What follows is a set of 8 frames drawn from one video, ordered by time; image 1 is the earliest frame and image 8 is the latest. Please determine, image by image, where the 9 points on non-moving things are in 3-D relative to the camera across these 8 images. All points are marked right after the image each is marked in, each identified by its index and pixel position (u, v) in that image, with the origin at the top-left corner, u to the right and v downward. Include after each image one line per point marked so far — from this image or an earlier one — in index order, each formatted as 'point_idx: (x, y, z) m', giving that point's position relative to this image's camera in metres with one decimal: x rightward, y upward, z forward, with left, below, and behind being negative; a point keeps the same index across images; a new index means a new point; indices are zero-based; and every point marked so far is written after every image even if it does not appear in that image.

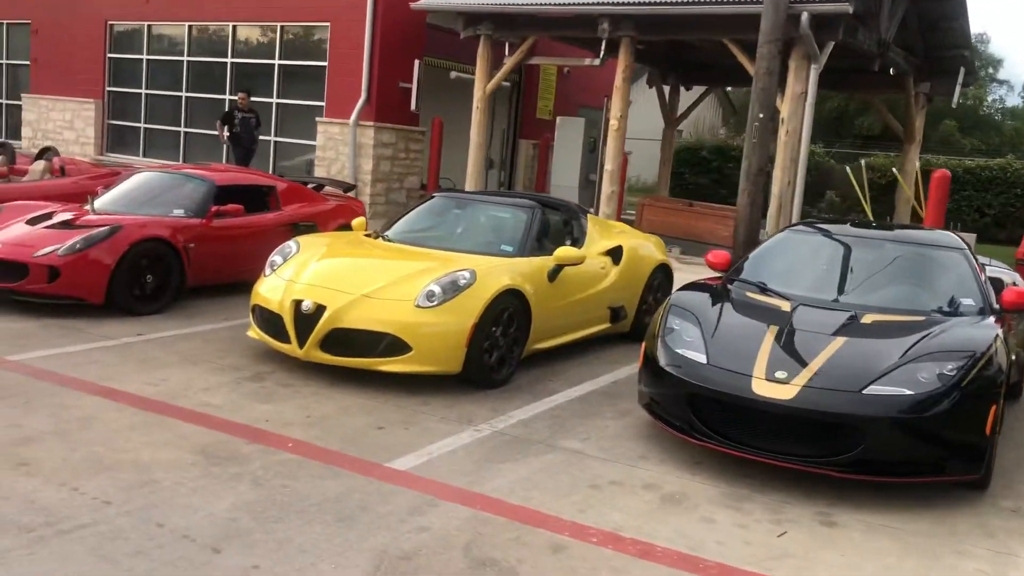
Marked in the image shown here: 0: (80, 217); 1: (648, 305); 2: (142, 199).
0: (-3.4, +0.6, +7.3) m
1: (+1.1, -0.1, +7.4) m
2: (-3.2, +0.8, +7.9) m
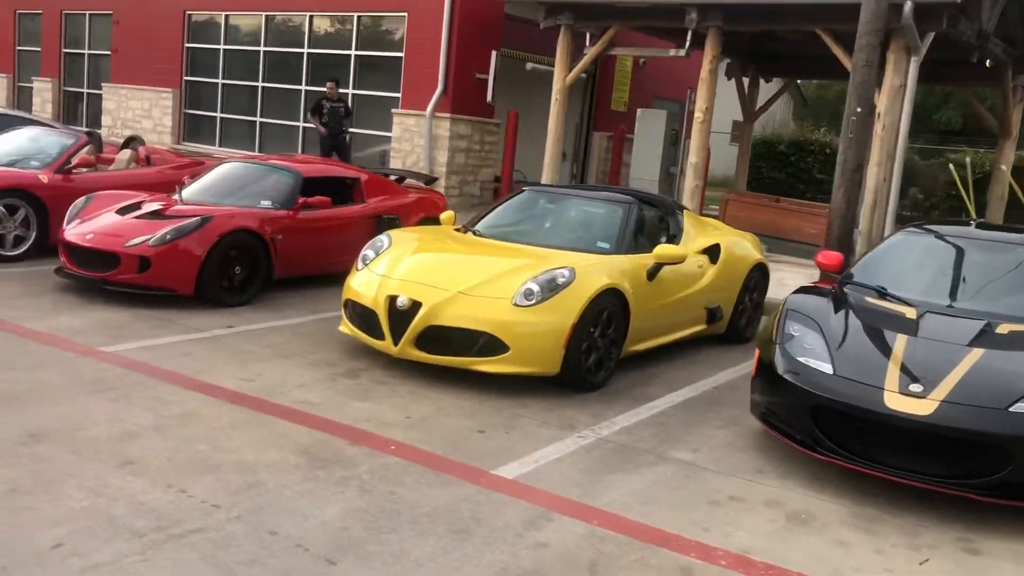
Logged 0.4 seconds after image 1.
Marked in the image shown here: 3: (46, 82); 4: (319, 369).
0: (-2.7, +0.6, +7.3) m
1: (+1.8, -0.1, +7.1) m
2: (-2.4, +0.8, +7.9) m
3: (-9.9, +4.4, +19.6) m
4: (-1.1, -0.5, +5.4) m
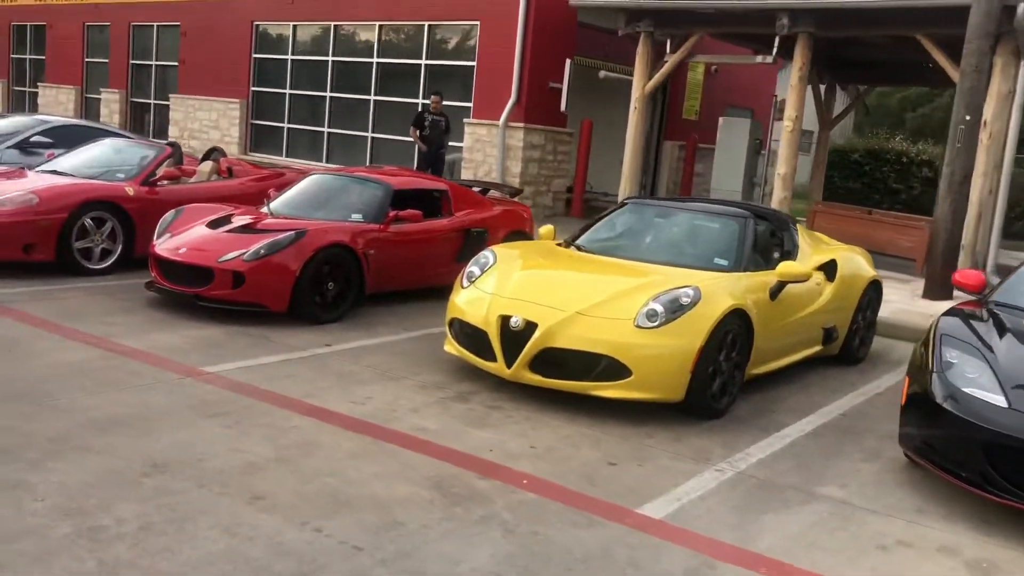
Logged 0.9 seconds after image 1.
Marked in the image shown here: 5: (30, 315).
0: (-1.9, +0.5, +7.1) m
1: (+2.5, -0.3, +6.7) m
2: (-1.6, +0.7, +7.7) m
3: (-8.6, +4.2, +19.8) m
4: (-0.5, -0.6, +5.2) m
5: (-3.3, -0.2, +6.3) m
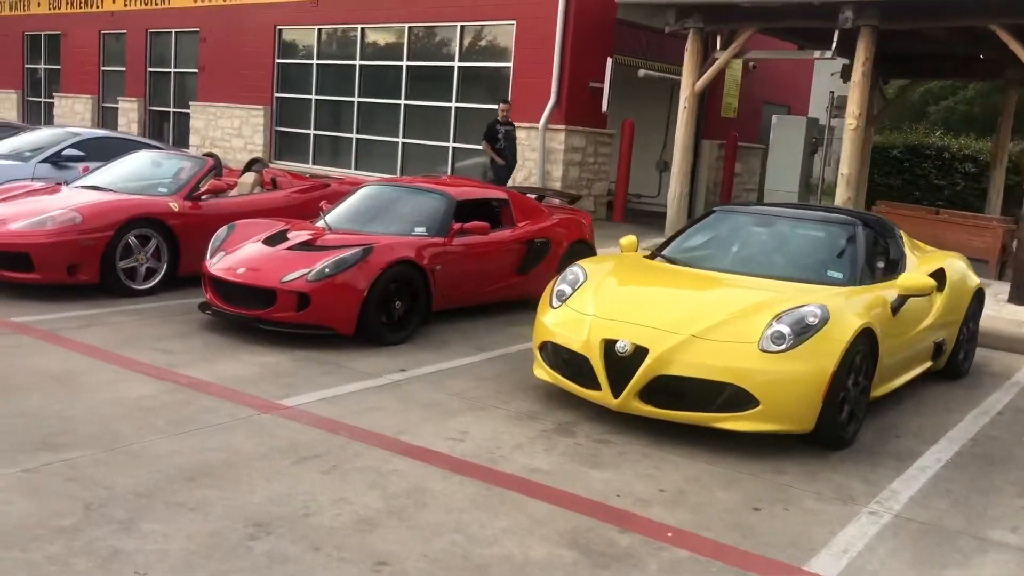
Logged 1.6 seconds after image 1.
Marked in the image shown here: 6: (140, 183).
0: (-1.4, +0.4, +6.7) m
1: (+3.1, -0.3, +6.3) m
2: (-1.1, +0.6, +7.3) m
3: (-8.0, +3.9, +19.5) m
4: (+0.1, -0.7, +4.7) m
5: (-2.7, -0.3, +5.8) m
6: (-3.4, +1.0, +8.5) m
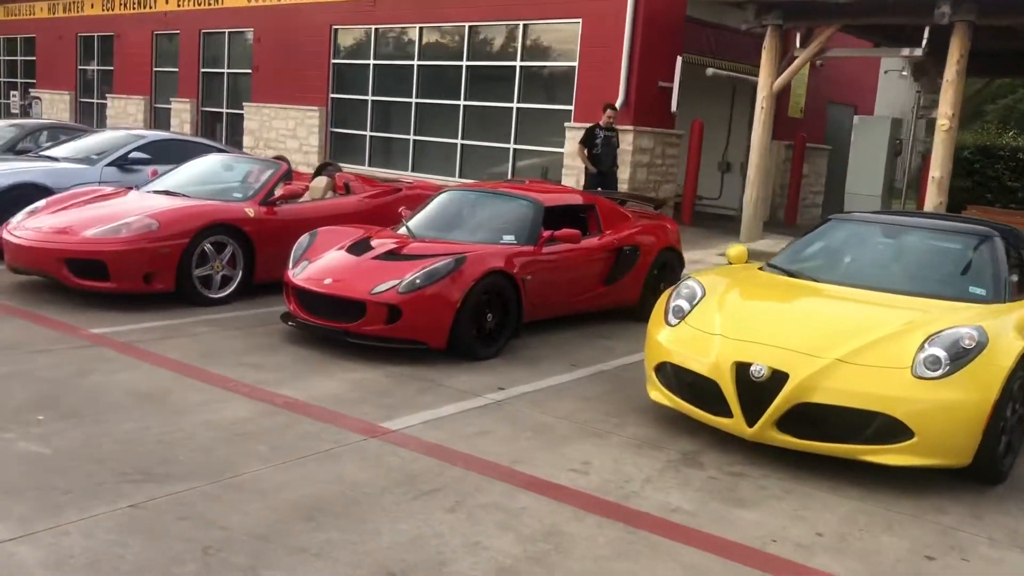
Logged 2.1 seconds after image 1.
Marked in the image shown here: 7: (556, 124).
0: (-0.7, +0.3, +6.4) m
1: (+3.7, -0.4, +5.8) m
2: (-0.4, +0.5, +7.0) m
3: (-6.9, +3.9, +19.4) m
4: (+0.7, -0.8, +4.4) m
5: (-2.1, -0.4, +5.6) m
6: (-2.7, +0.9, +8.3) m
7: (+0.6, +2.3, +13.2) m
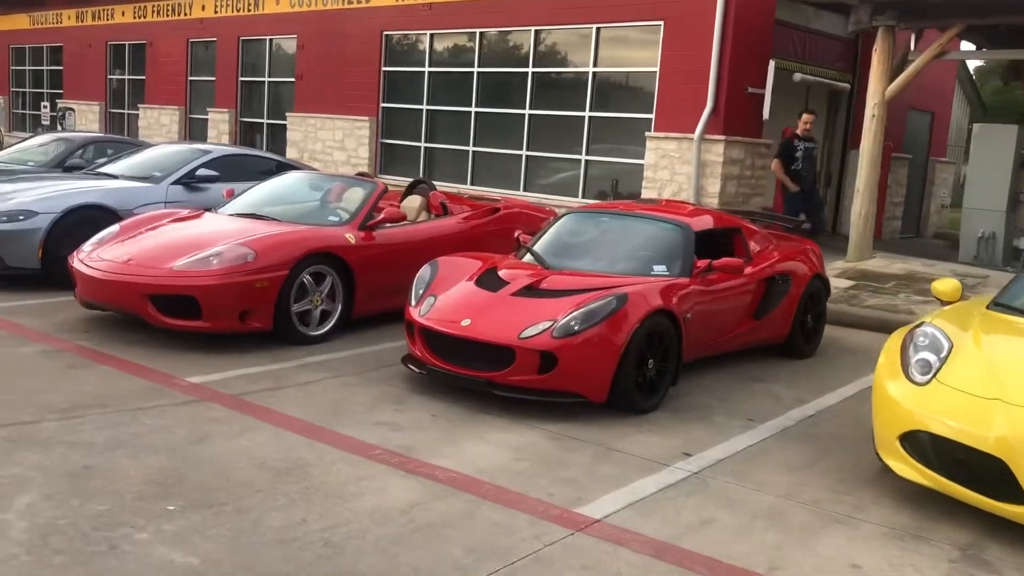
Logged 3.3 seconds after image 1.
0: (+0.2, +0.1, +5.6) m
1: (+4.6, -0.7, +5.0) m
2: (+0.5, +0.3, +6.1) m
3: (-5.9, +3.6, +18.7) m
4: (+1.6, -1.0, +3.5) m
5: (-1.2, -0.7, +4.8) m
6: (-1.7, +0.6, +7.5) m
7: (+1.6, +2.1, +12.4) m
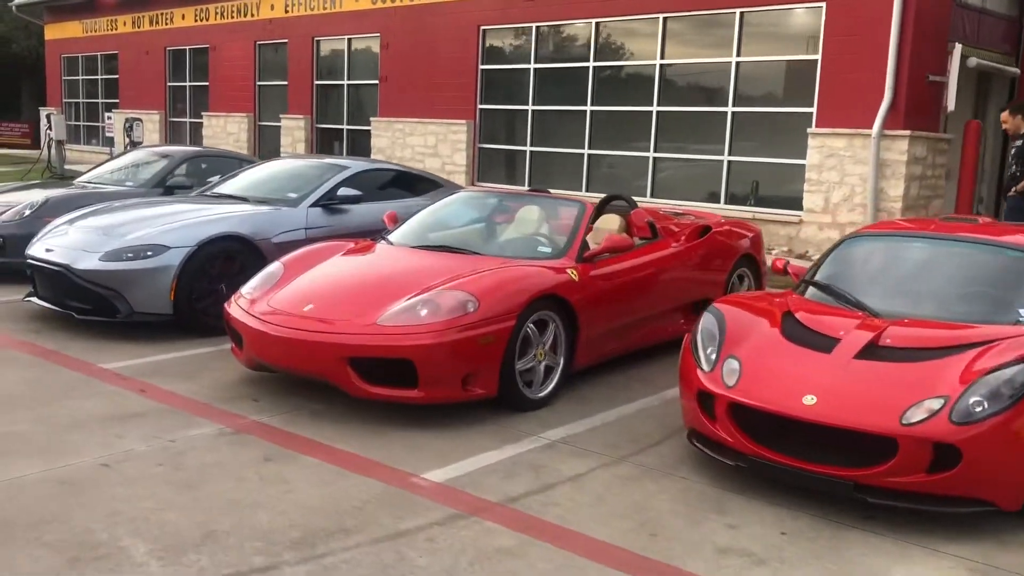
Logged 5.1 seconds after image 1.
0: (+1.7, -0.2, +4.2) m
1: (+6.1, -0.8, +3.5) m
2: (+2.0, 0.0, +4.8) m
3: (-4.1, +3.2, +17.5) m
4: (+3.0, -1.2, +2.2) m
5: (+0.3, -0.9, +3.5) m
6: (-0.2, +0.4, +6.2) m
7: (+3.2, +1.9, +11.0) m
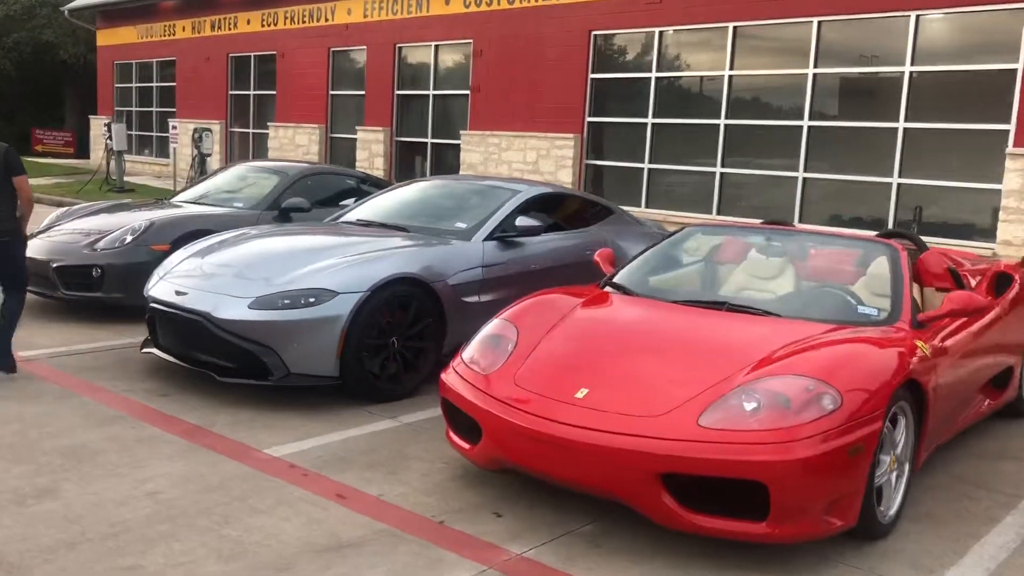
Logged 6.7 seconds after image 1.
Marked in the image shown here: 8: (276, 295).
0: (+3.0, -0.5, +2.8) m
1: (+7.4, -1.2, +2.0) m
2: (+3.4, -0.3, +3.4) m
3: (-2.4, +2.8, +16.2) m
4: (+4.3, -1.6, +0.7) m
5: (+1.6, -1.2, +2.1) m
6: (+1.2, 0.0, +4.8) m
7: (+4.8, +1.4, +9.6) m
8: (-1.3, 0.0, +5.0) m
